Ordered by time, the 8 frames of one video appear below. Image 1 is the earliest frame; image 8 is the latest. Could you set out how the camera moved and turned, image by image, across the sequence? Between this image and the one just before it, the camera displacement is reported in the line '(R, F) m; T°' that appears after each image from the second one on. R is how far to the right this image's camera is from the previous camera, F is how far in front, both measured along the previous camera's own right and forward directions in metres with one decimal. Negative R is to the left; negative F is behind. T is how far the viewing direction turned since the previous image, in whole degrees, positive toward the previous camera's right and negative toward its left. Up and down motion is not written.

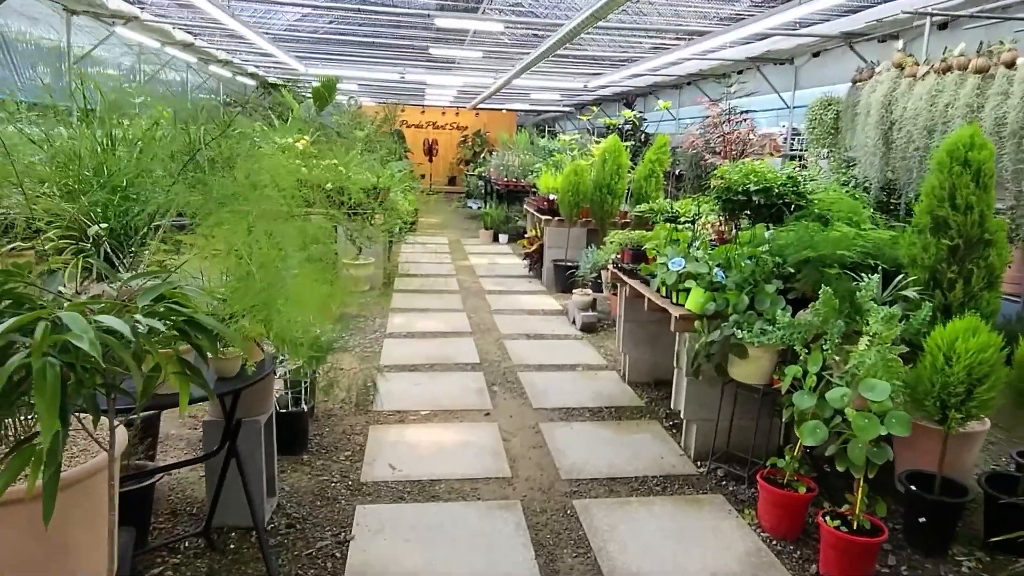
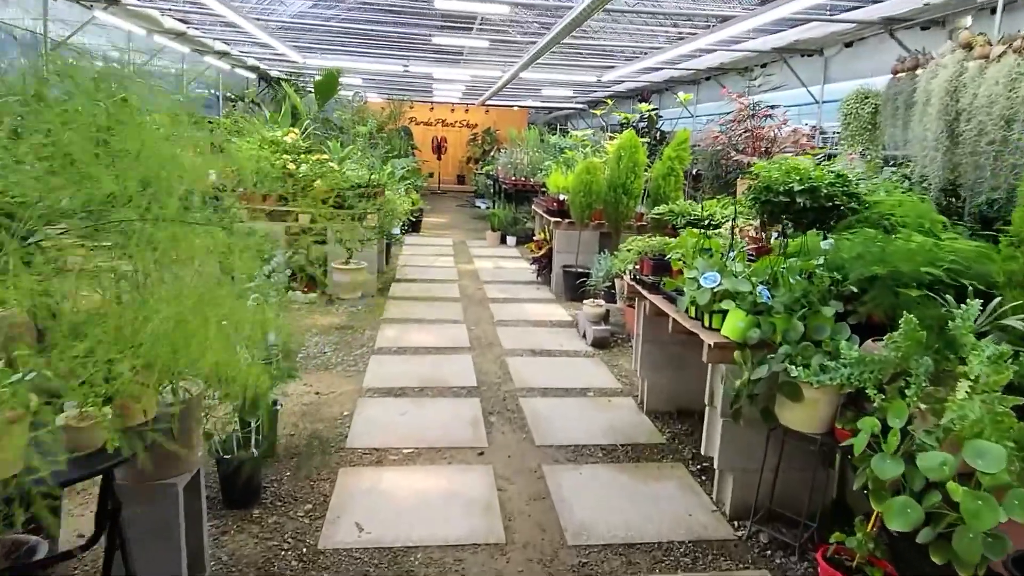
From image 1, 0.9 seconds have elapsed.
(+0.1, +0.6) m; -1°
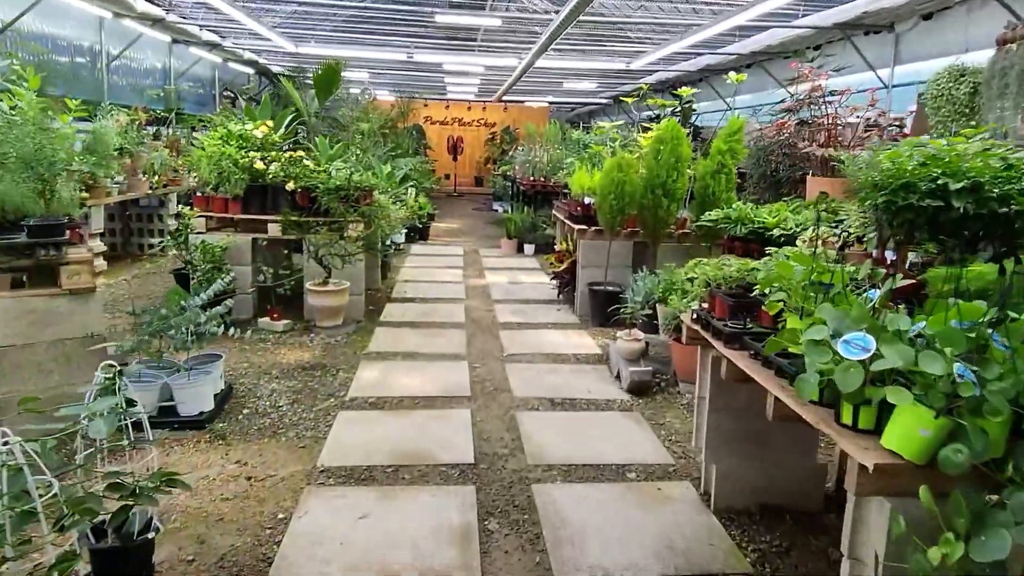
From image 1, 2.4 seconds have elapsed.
(0.0, +1.1) m; -2°
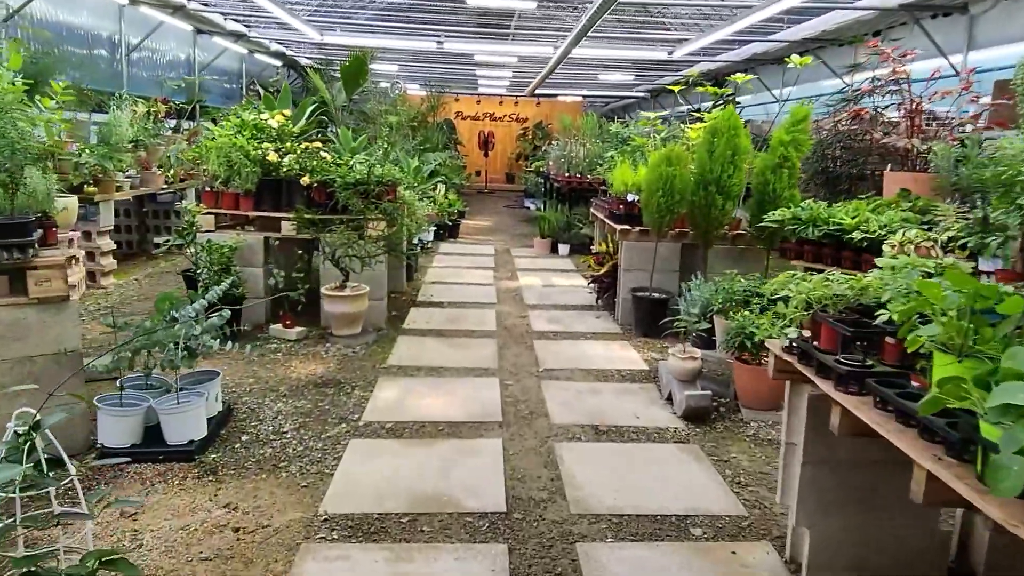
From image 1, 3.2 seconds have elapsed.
(0.0, +0.5) m; -2°
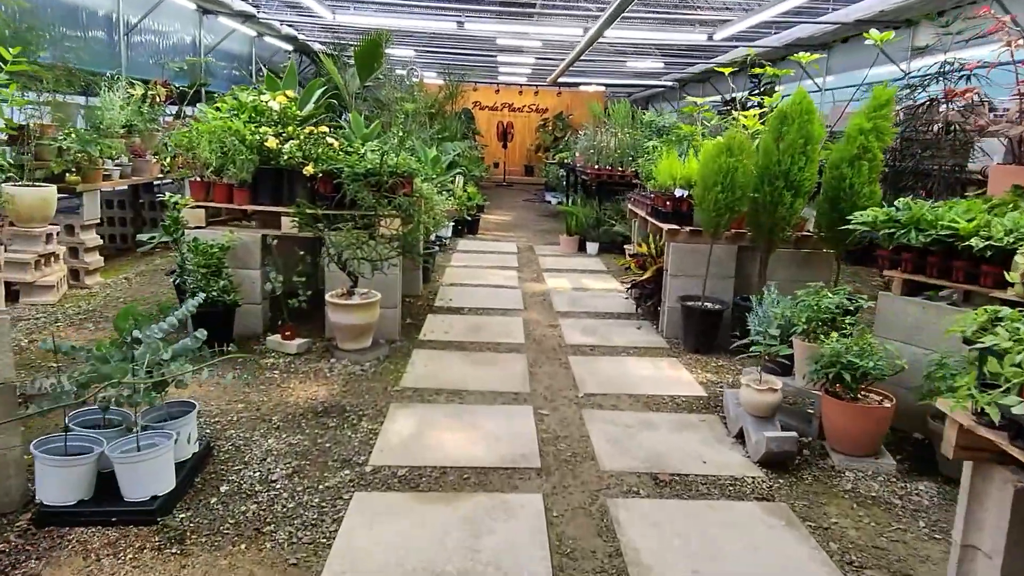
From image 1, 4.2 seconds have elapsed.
(-0.1, +0.6) m; -1°
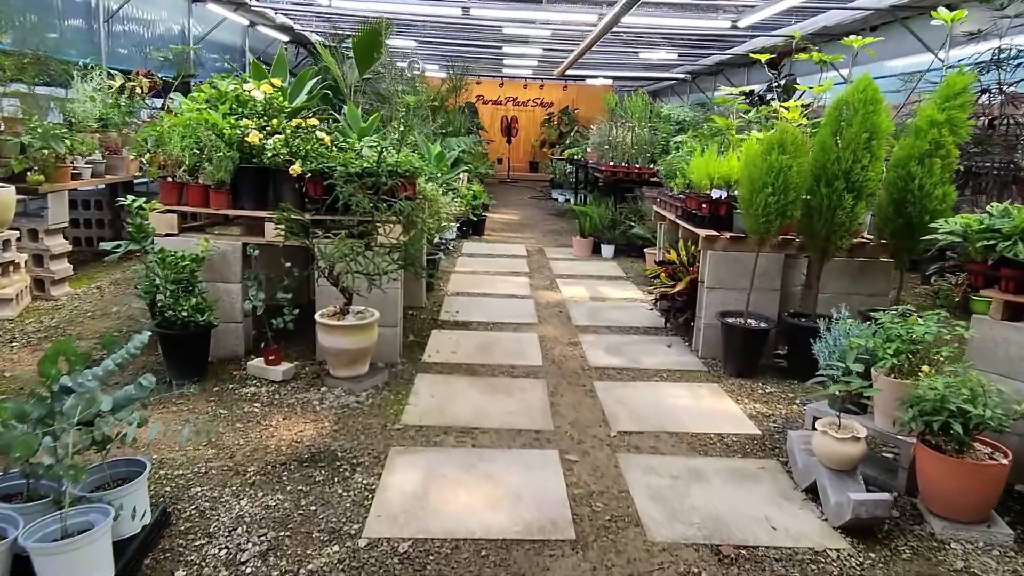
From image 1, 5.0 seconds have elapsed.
(-0.1, +0.5) m; 0°
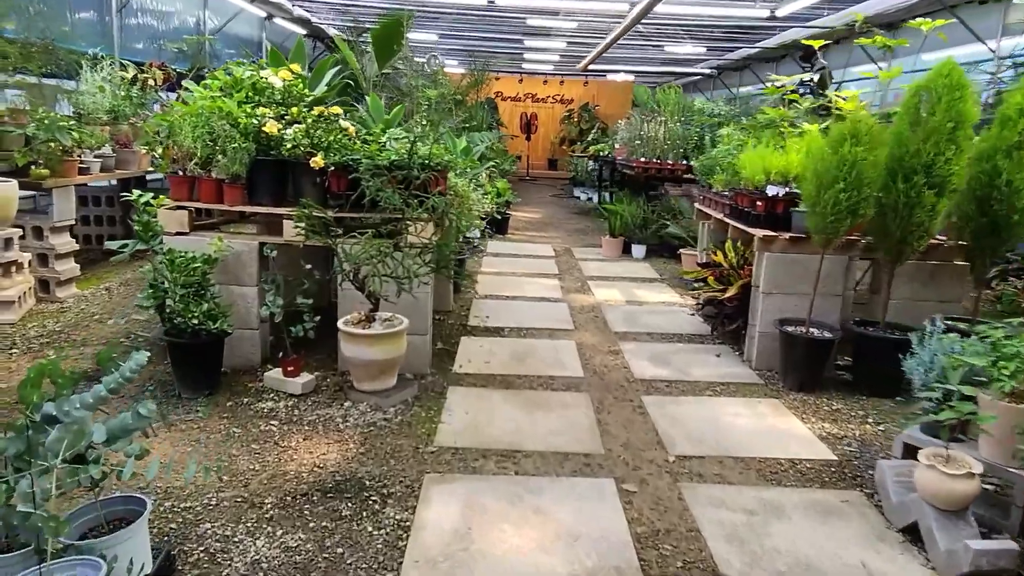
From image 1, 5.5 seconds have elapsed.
(-0.1, +0.3) m; -1°
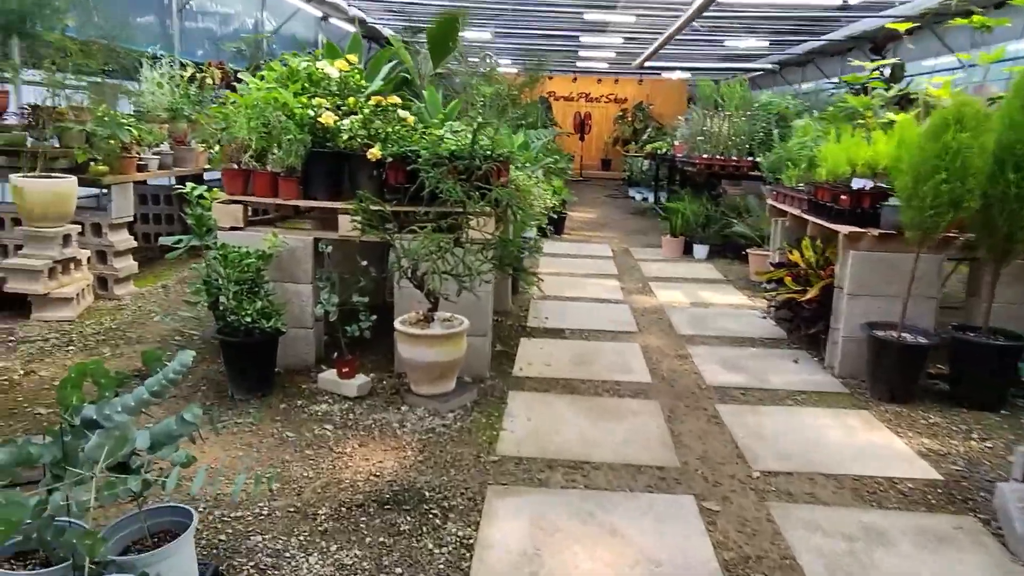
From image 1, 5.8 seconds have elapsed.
(-0.1, +0.2) m; -4°
